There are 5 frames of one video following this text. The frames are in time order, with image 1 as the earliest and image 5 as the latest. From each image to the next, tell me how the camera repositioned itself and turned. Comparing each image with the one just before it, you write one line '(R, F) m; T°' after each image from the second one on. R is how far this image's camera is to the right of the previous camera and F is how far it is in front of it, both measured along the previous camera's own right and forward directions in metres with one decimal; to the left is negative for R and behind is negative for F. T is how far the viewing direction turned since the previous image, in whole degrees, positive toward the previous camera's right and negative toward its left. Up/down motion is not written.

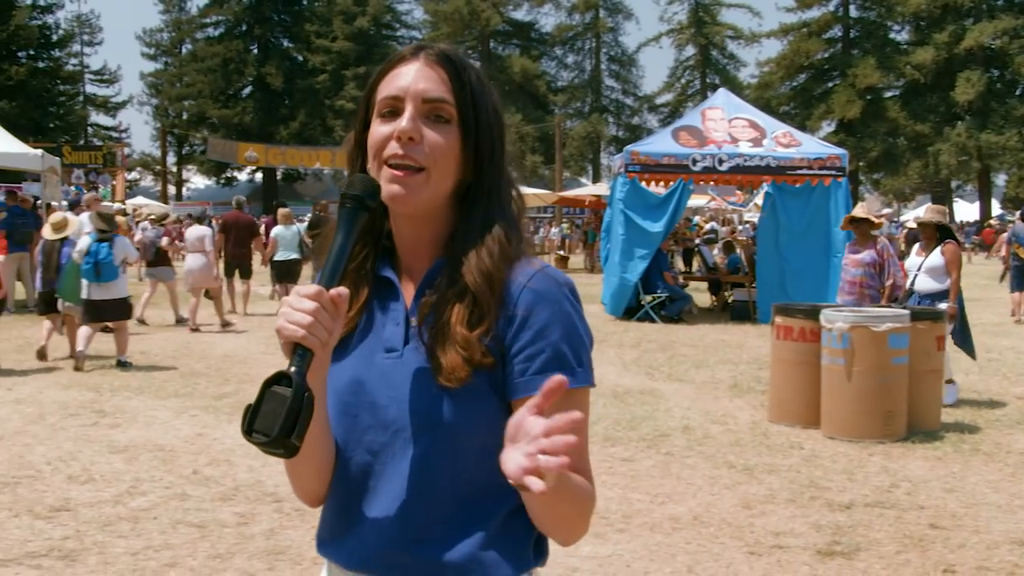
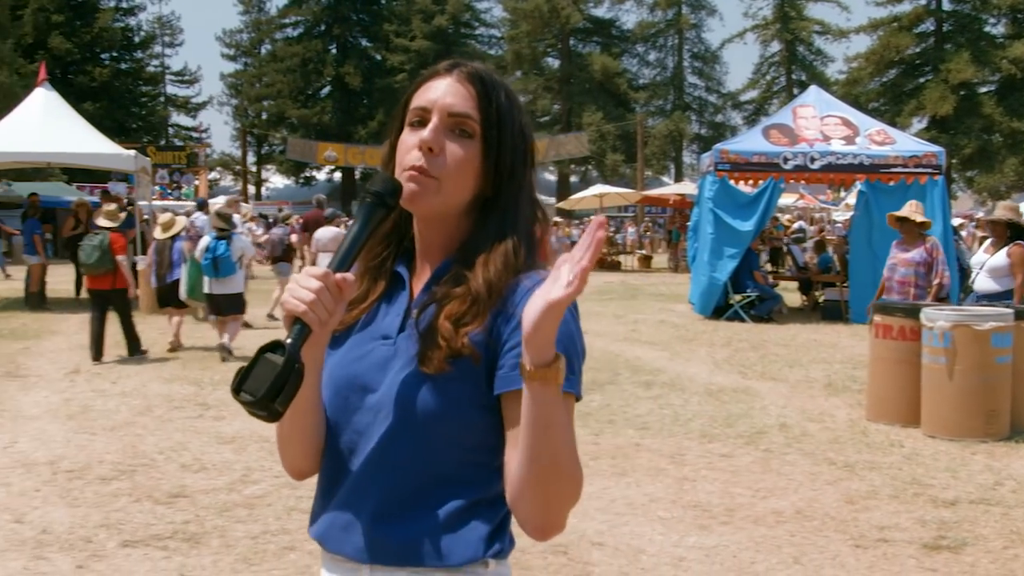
(-0.1, -0.1) m; -4°
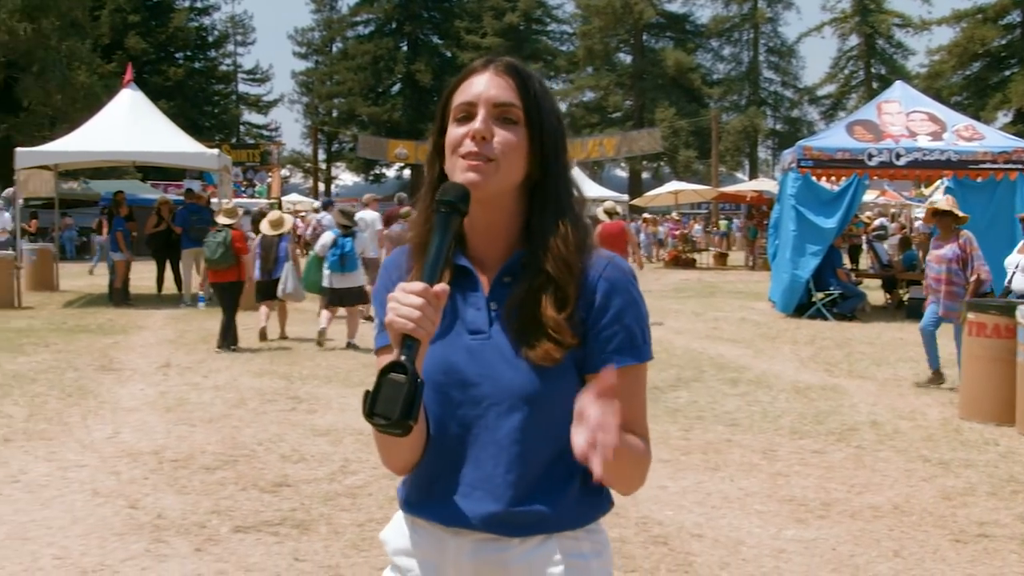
(-0.1, -0.1) m; -3°
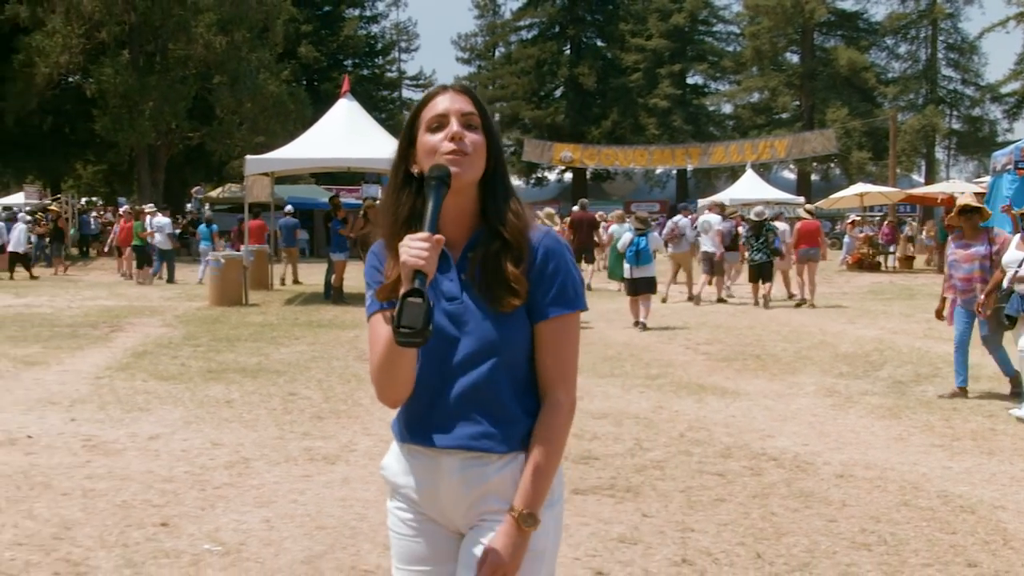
(-0.7, -0.8) m; -8°
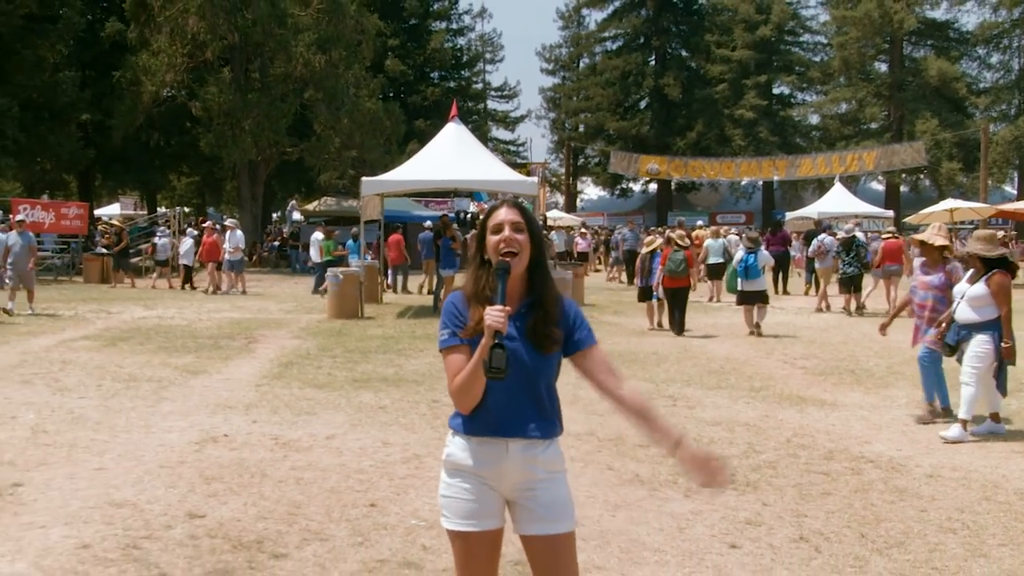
(-0.3, -1.1) m; -4°
